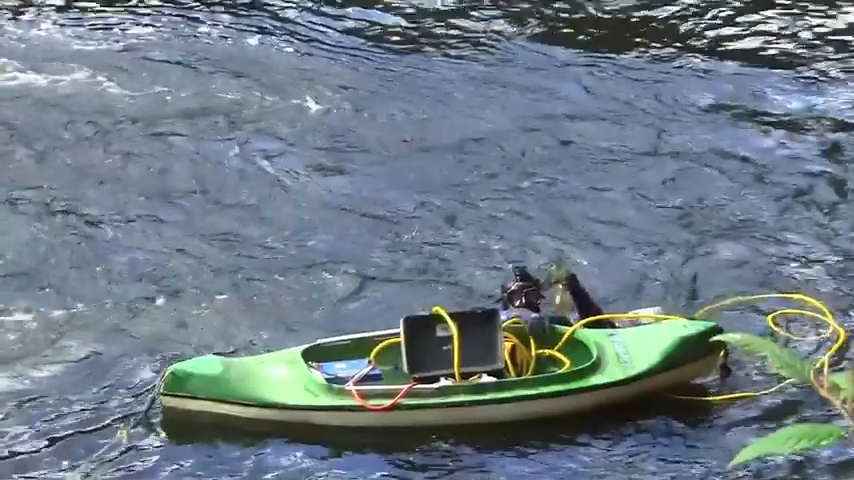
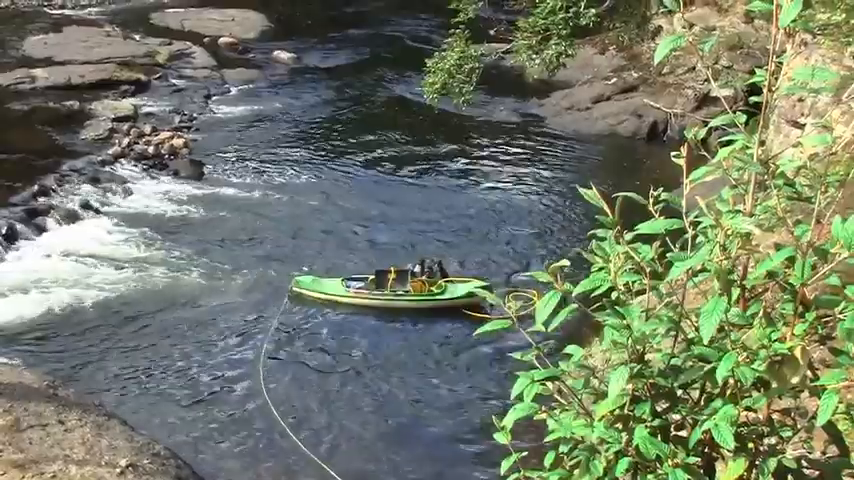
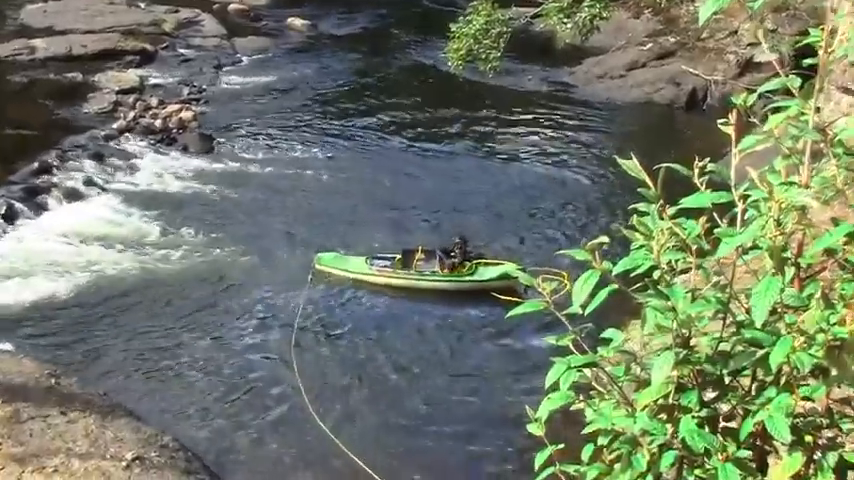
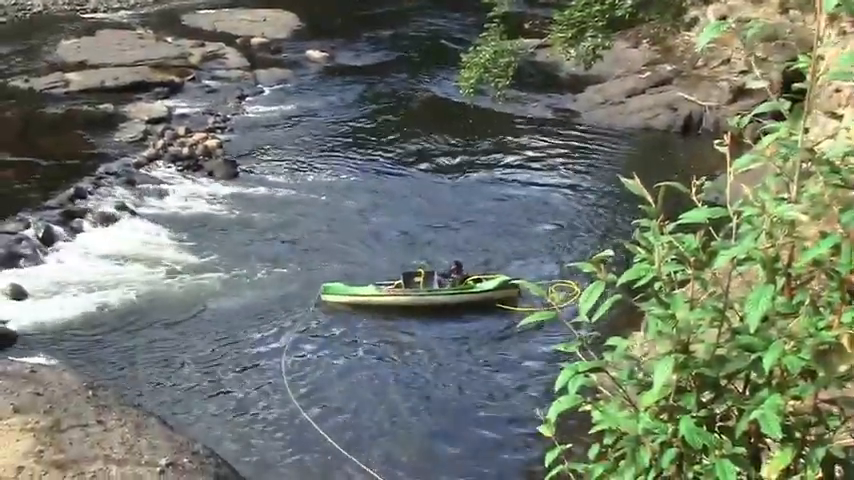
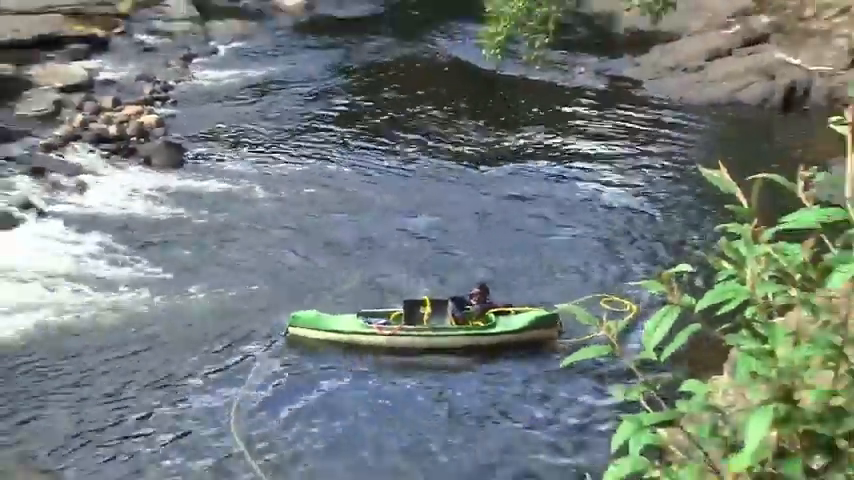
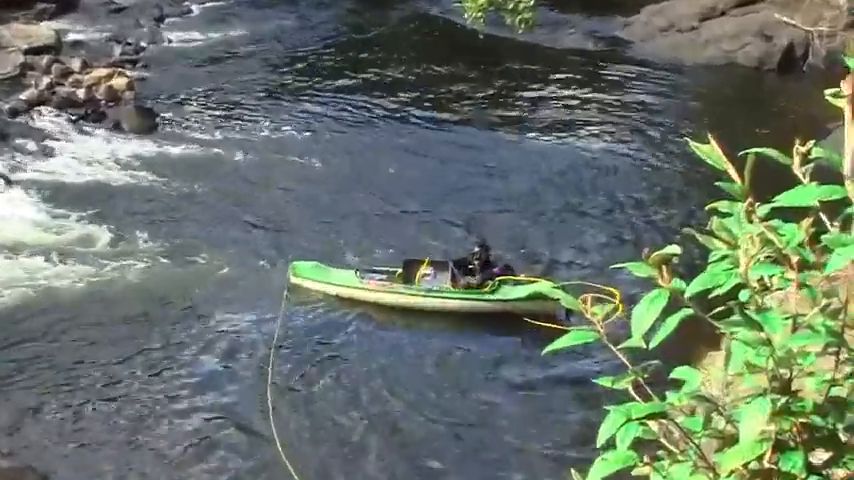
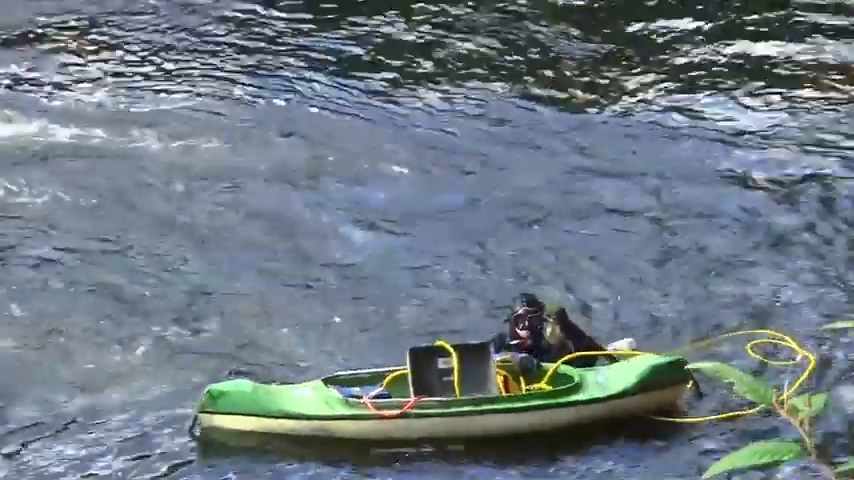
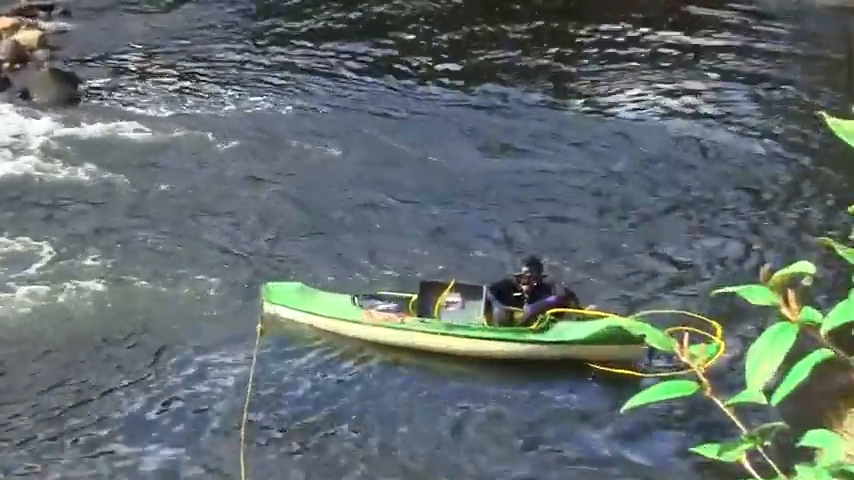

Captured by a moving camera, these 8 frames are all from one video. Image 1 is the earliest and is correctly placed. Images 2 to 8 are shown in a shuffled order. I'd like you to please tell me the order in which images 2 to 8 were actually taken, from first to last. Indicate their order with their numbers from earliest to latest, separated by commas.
7, 5, 4, 2, 3, 6, 8
